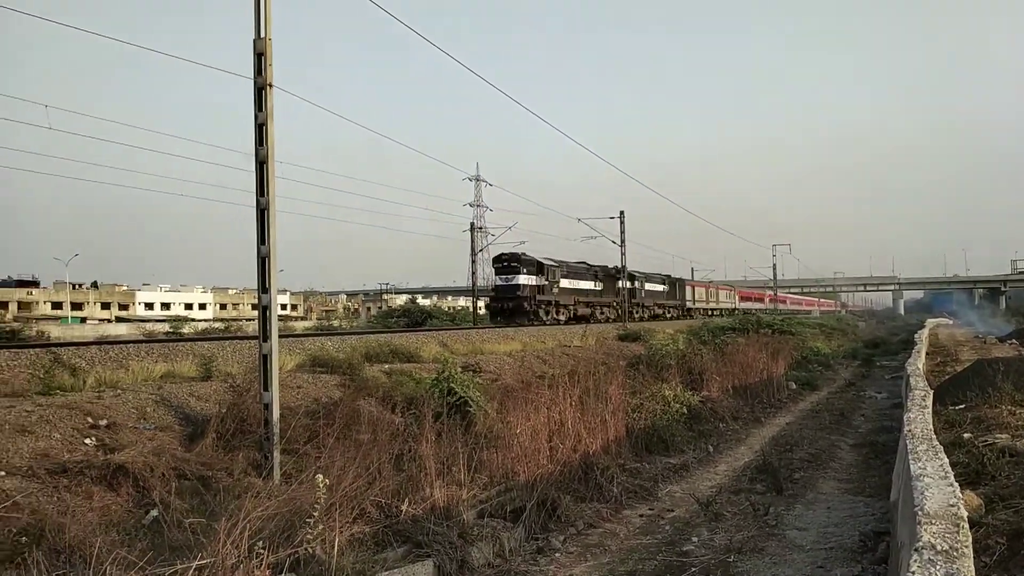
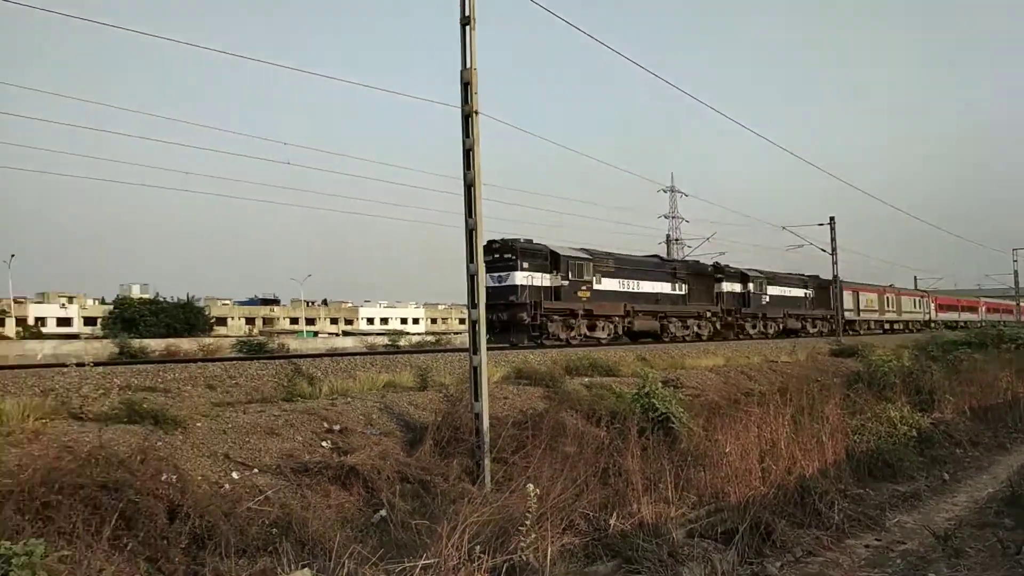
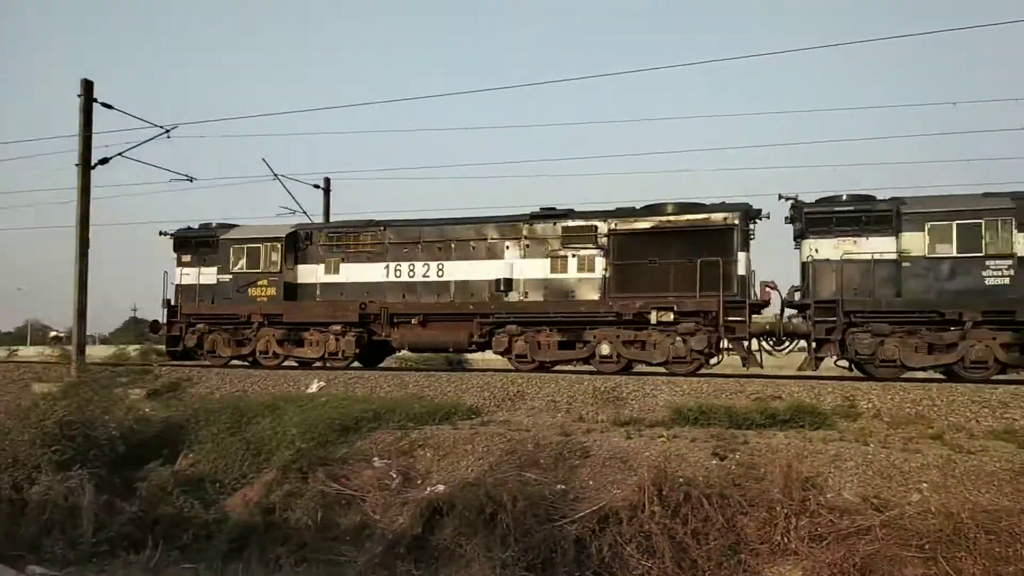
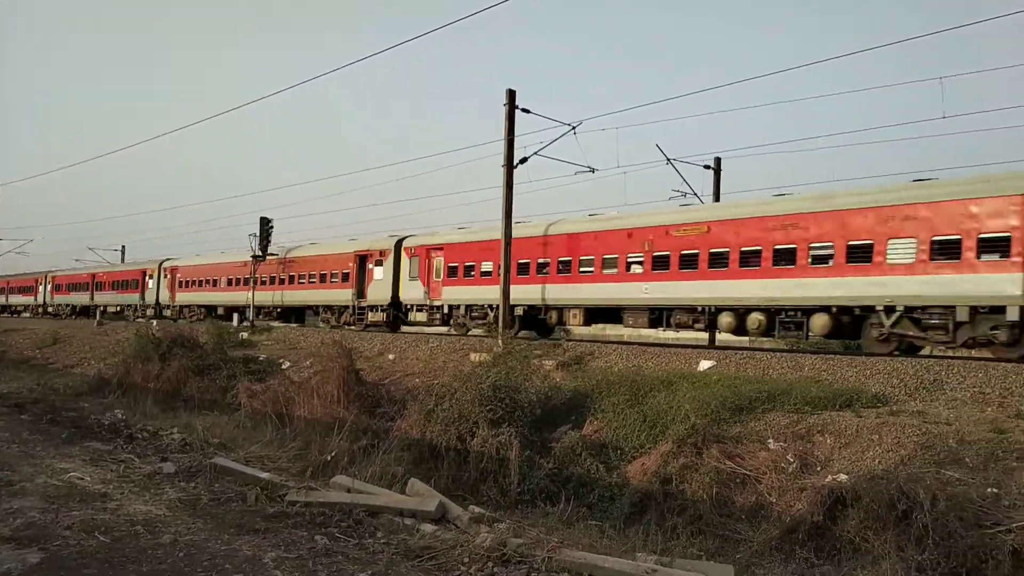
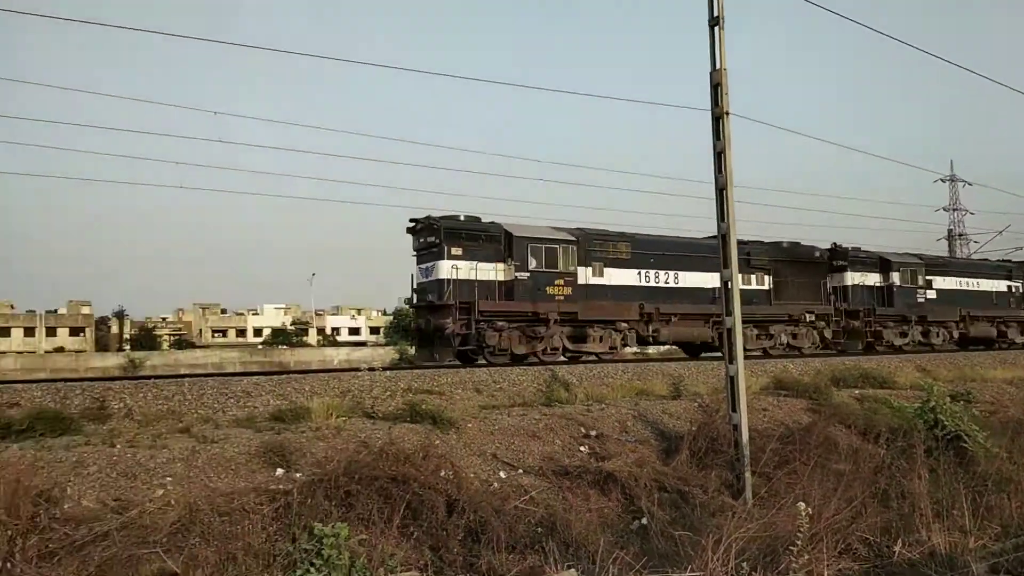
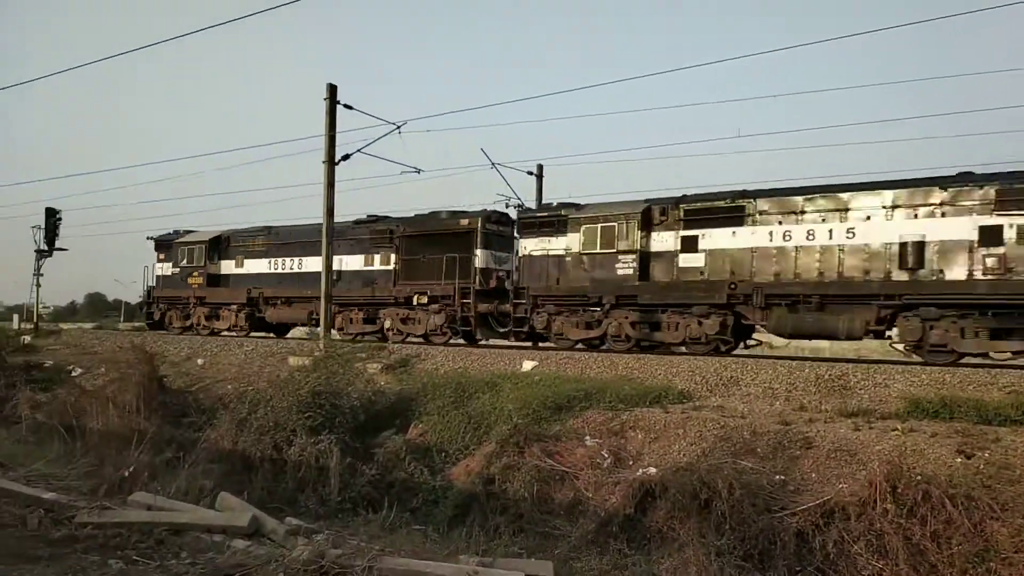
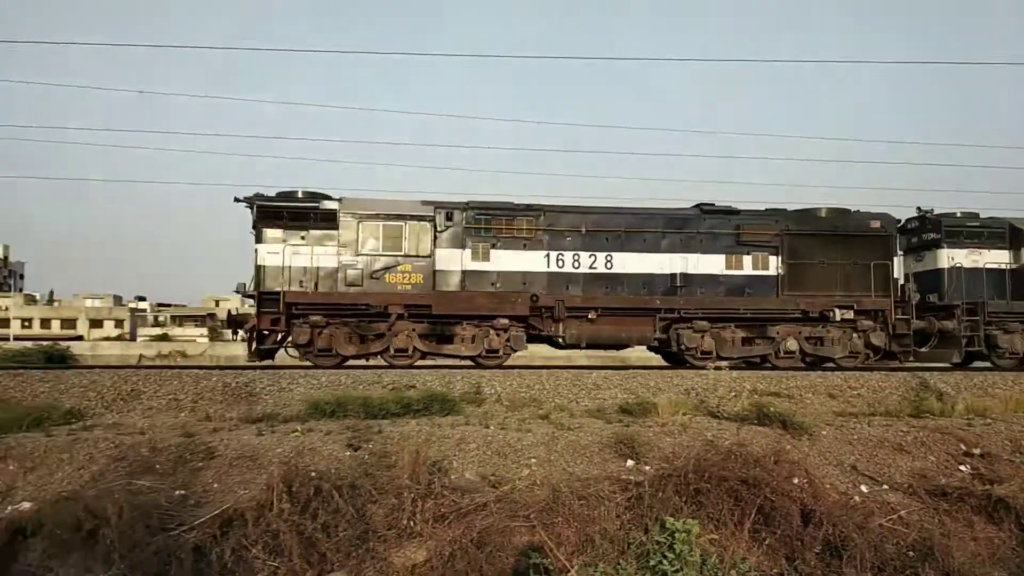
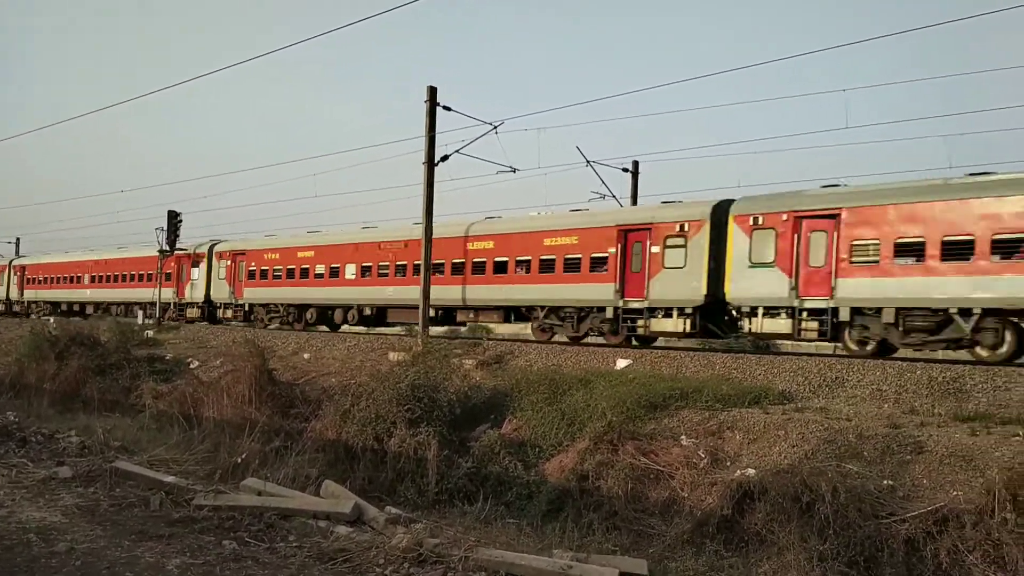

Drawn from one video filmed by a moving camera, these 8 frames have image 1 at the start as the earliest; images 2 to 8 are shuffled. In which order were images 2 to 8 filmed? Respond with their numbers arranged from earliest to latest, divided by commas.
2, 5, 7, 3, 6, 4, 8
